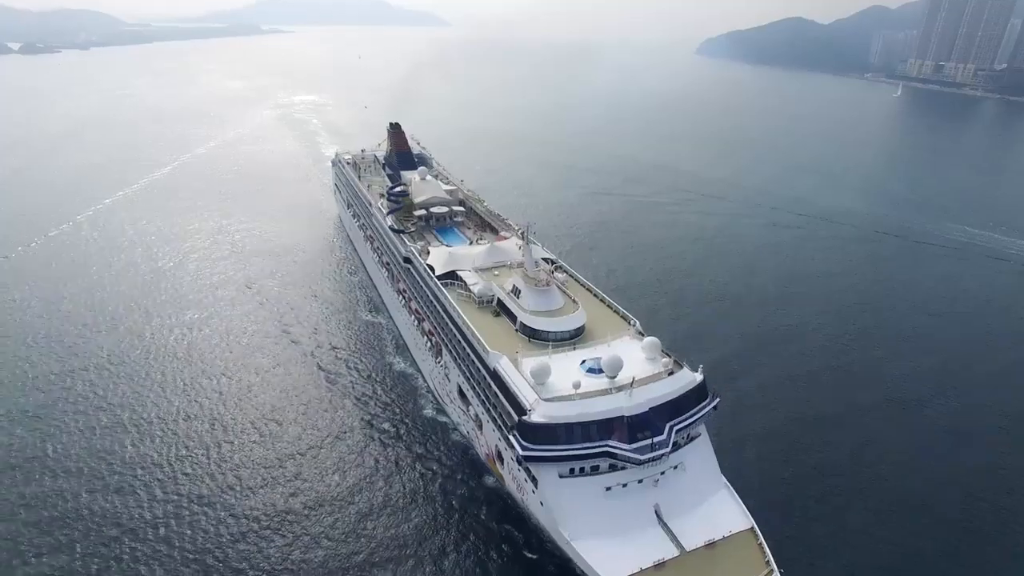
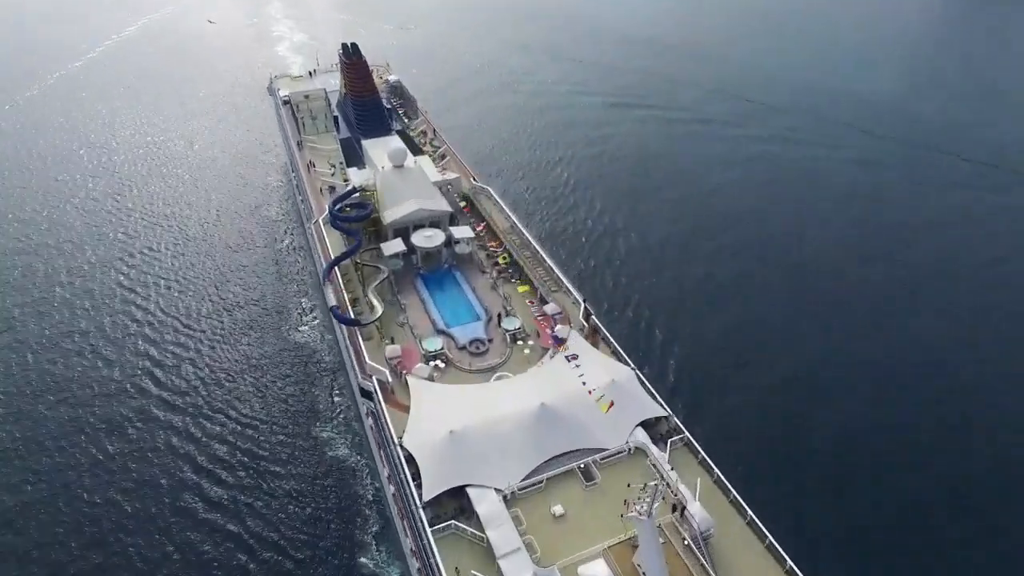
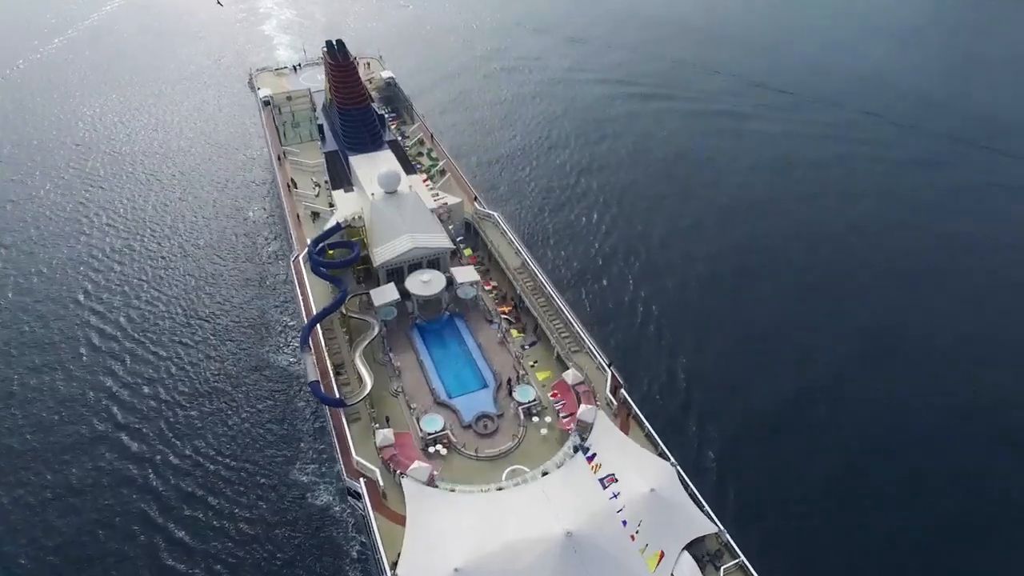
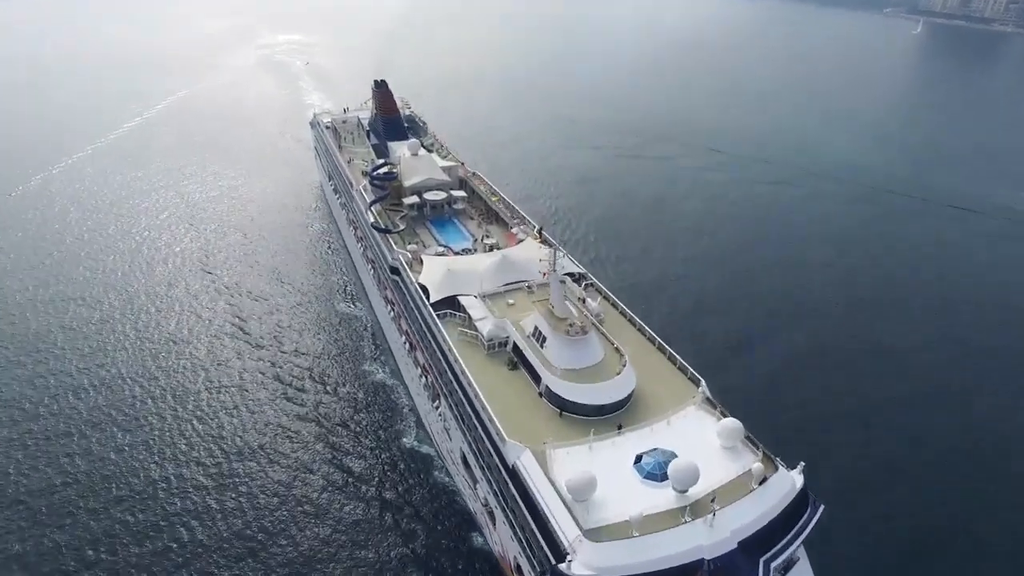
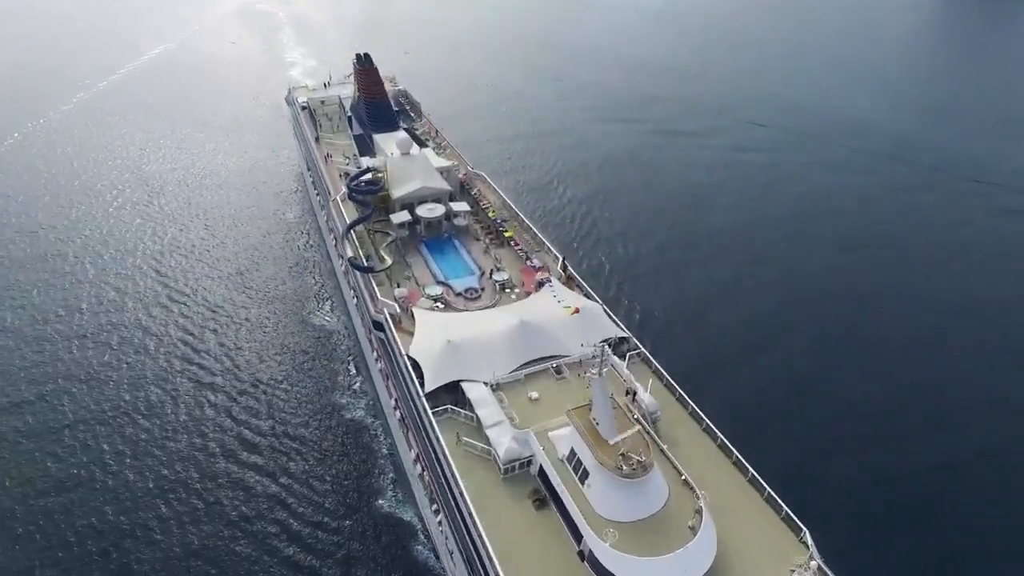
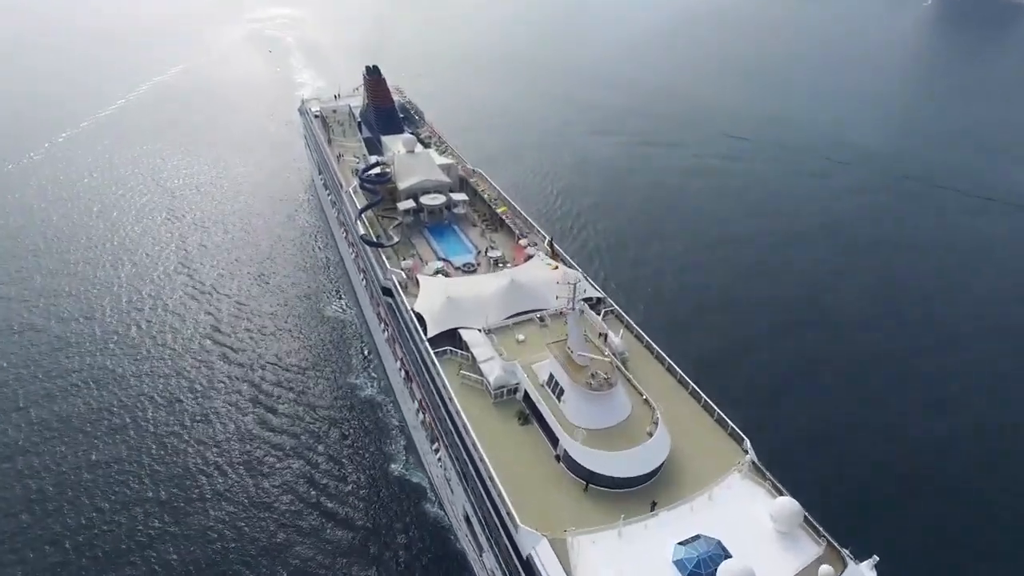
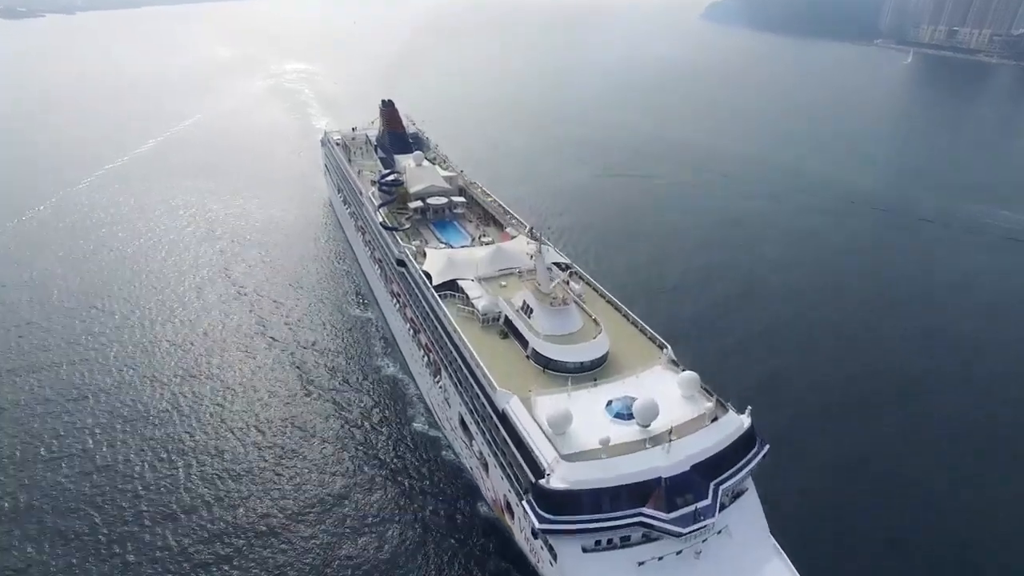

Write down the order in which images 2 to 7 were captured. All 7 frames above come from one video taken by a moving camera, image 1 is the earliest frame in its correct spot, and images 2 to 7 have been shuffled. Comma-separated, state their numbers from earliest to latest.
7, 4, 6, 5, 2, 3
